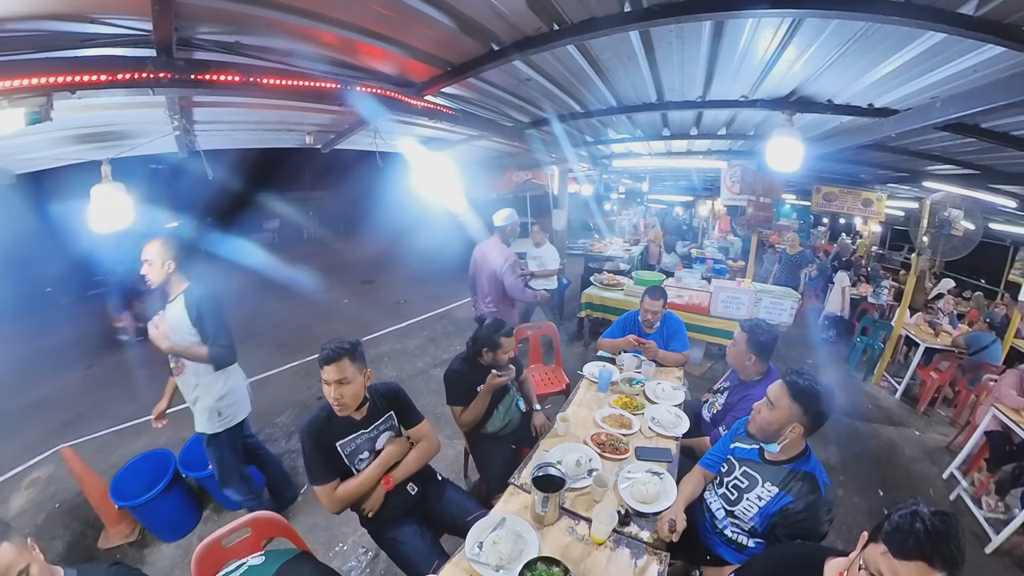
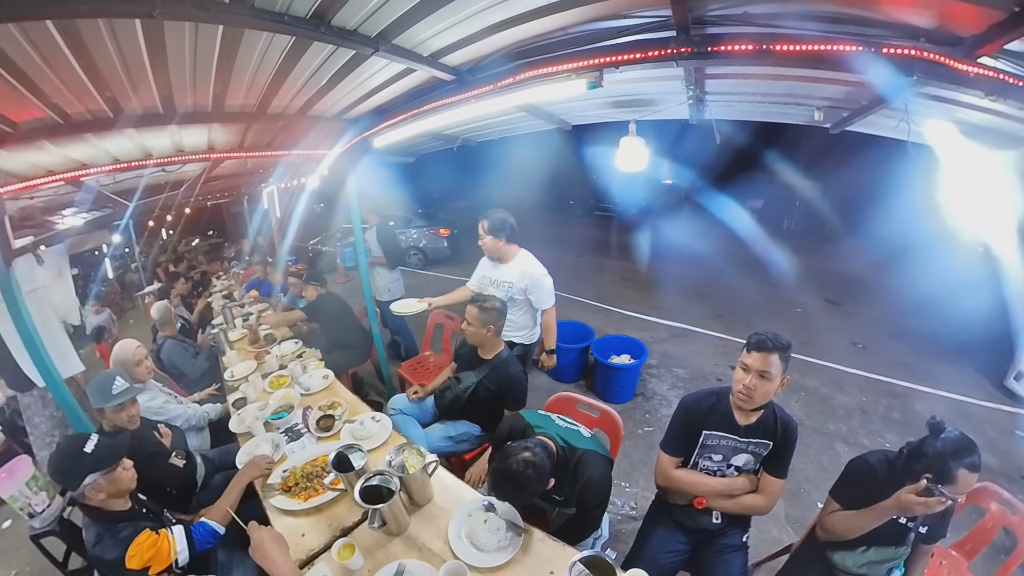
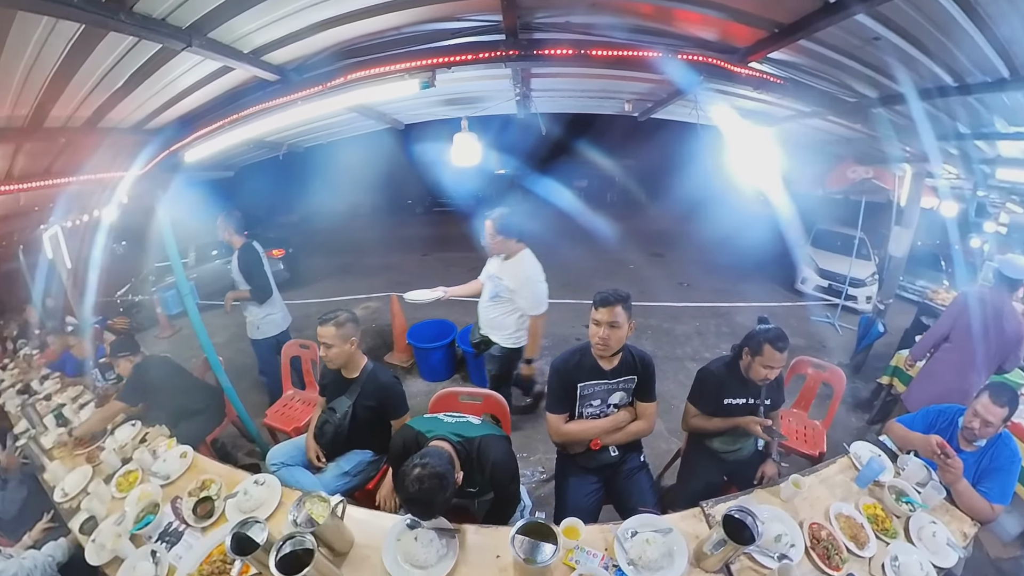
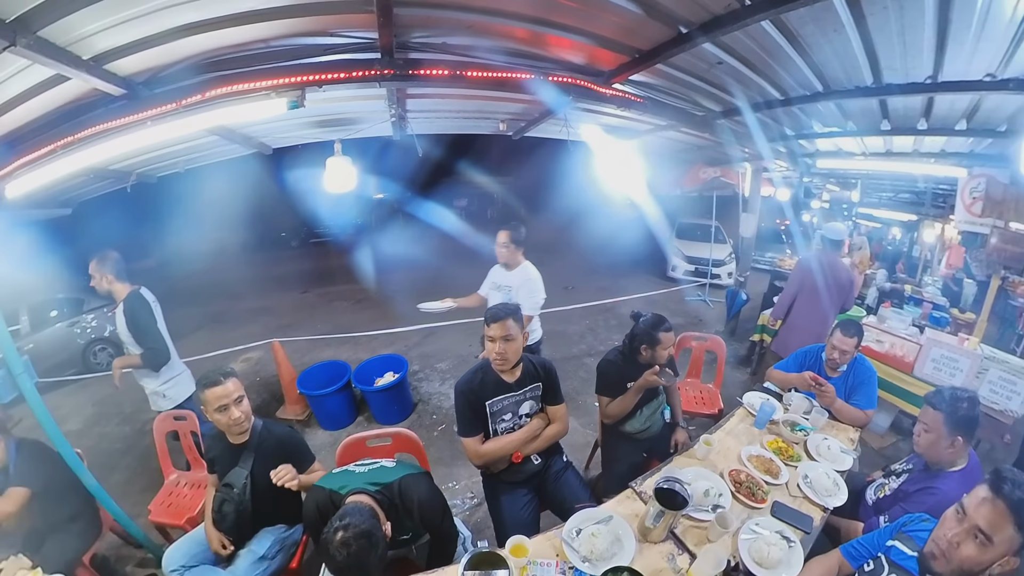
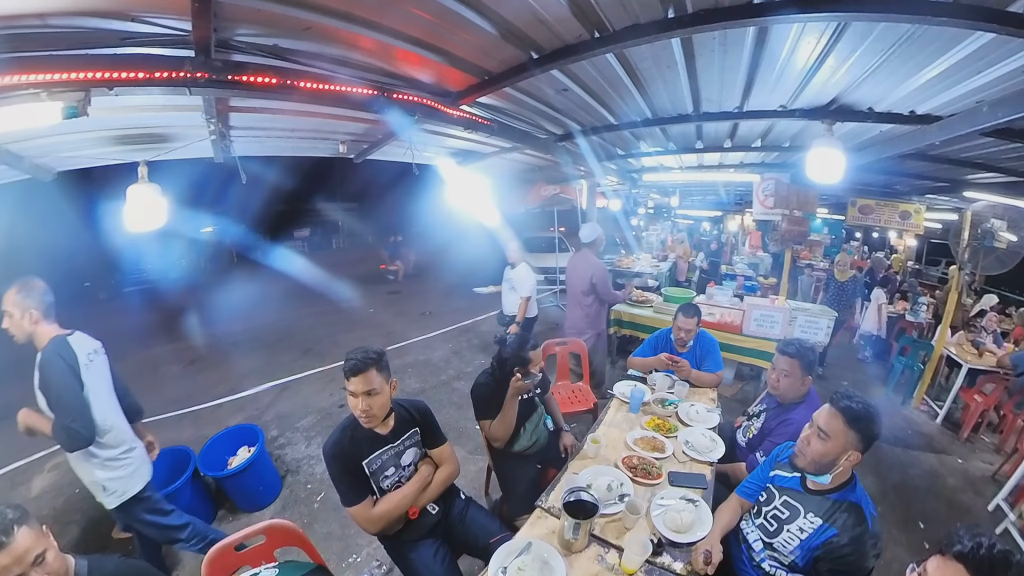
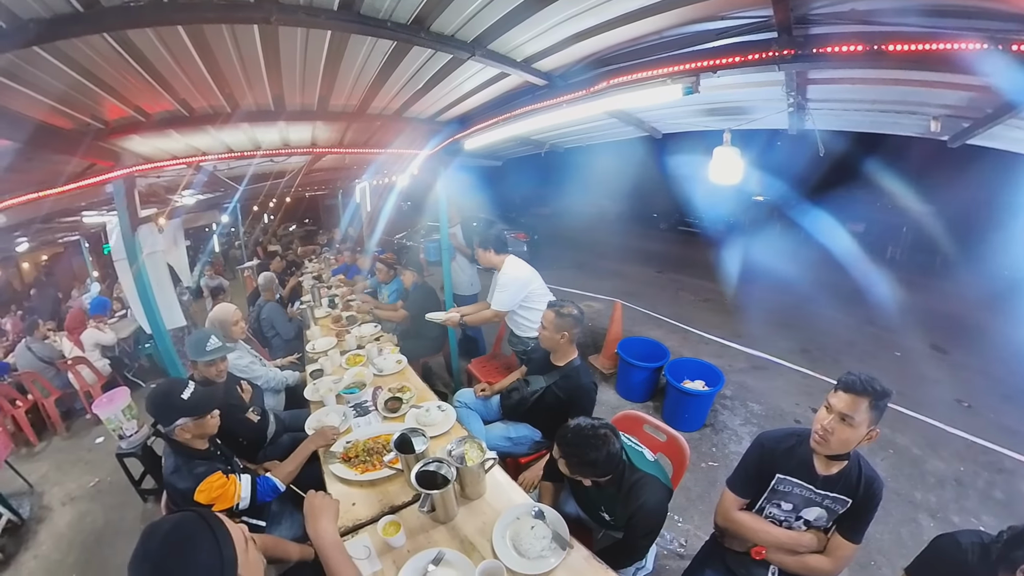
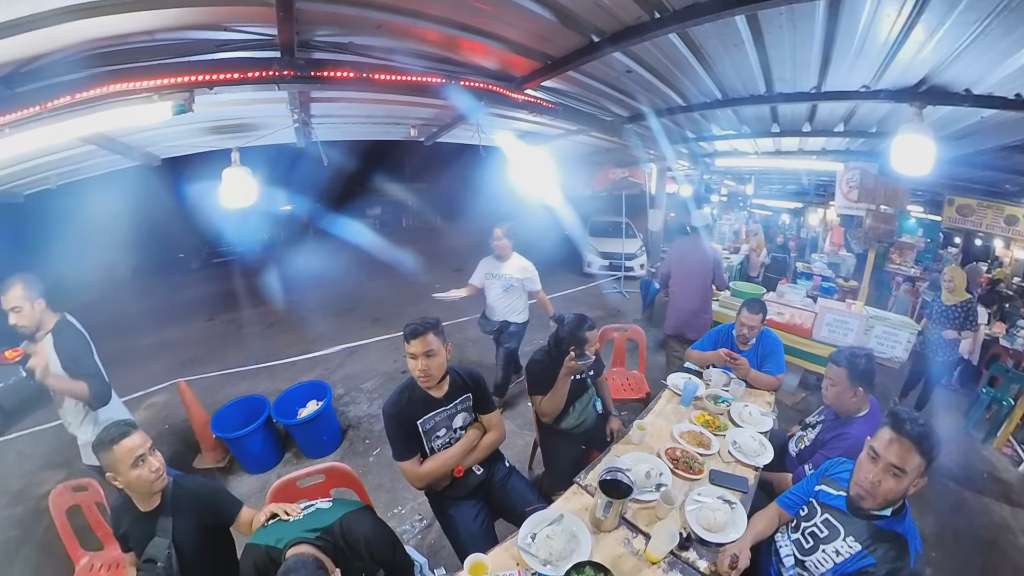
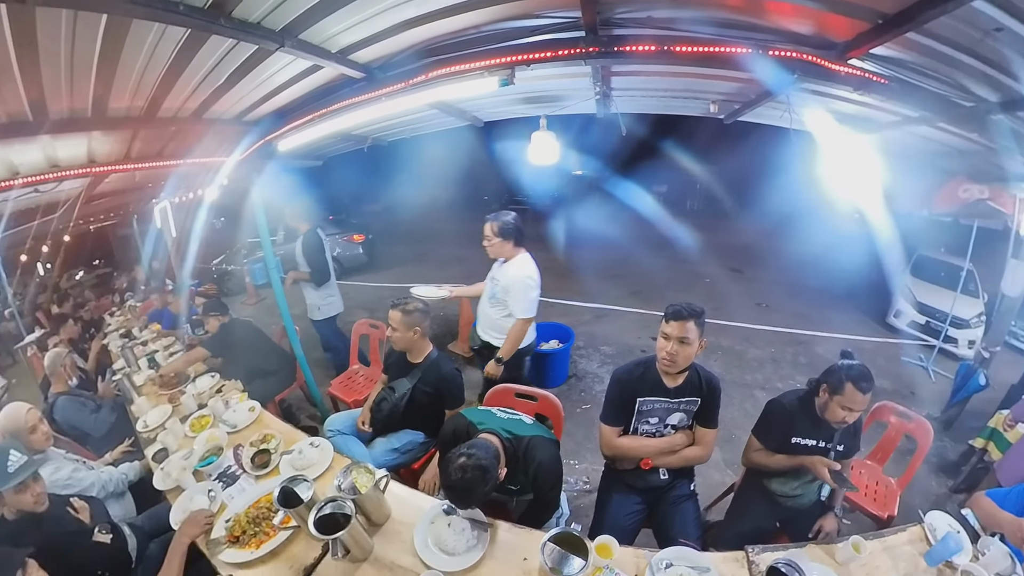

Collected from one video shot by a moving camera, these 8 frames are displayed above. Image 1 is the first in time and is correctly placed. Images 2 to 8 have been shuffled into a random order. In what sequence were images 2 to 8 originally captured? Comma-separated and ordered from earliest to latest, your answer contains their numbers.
5, 7, 4, 3, 8, 2, 6
